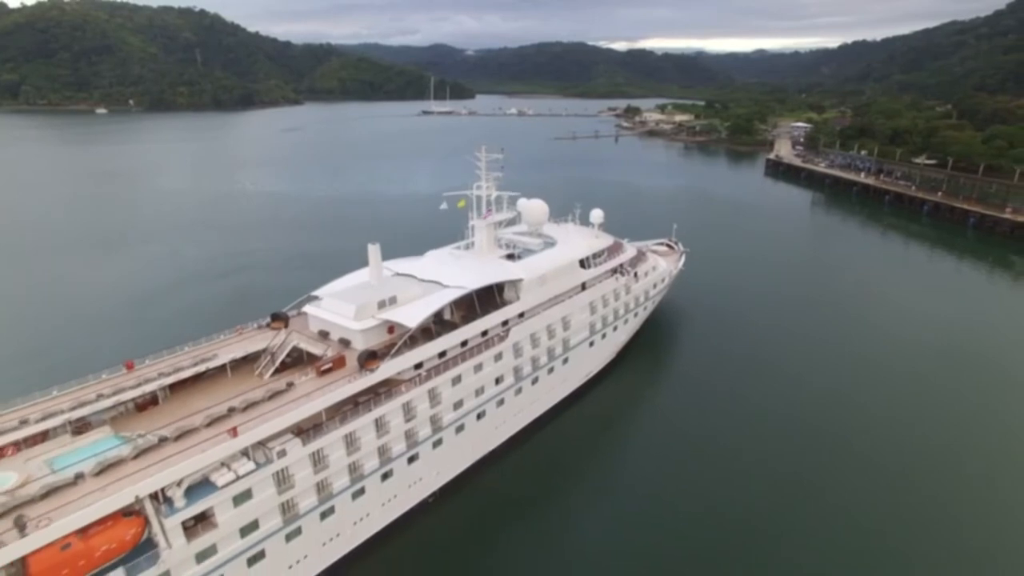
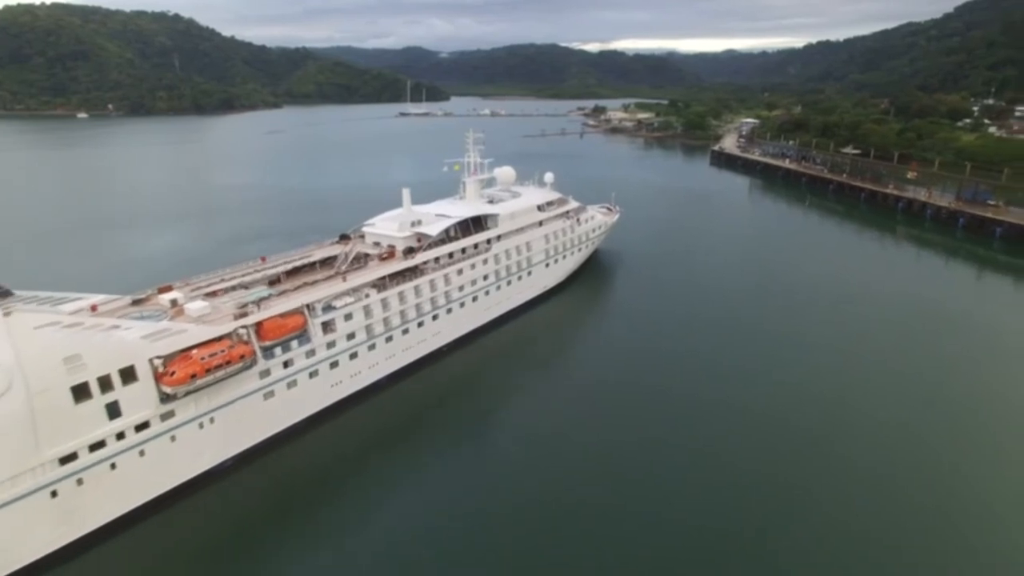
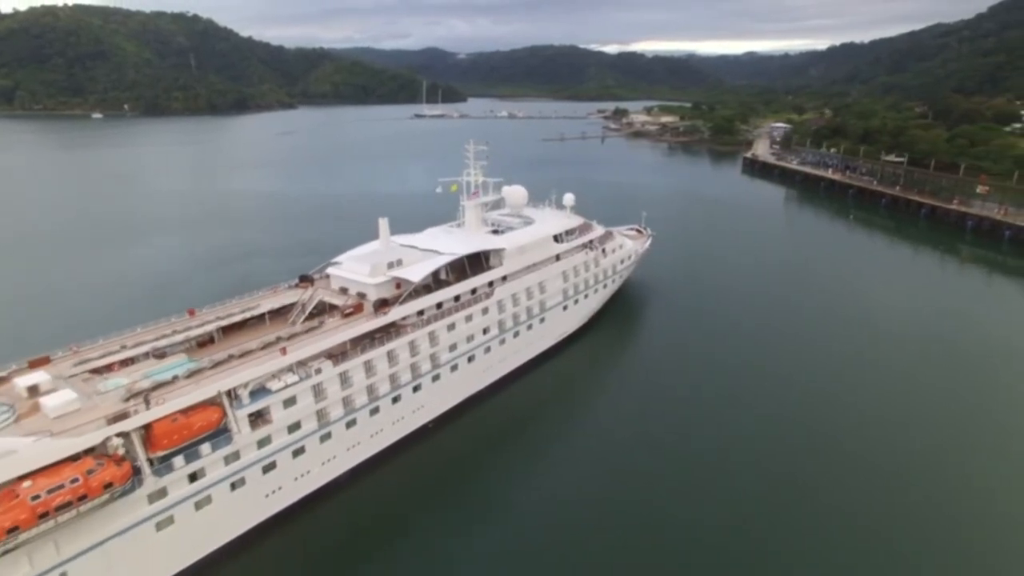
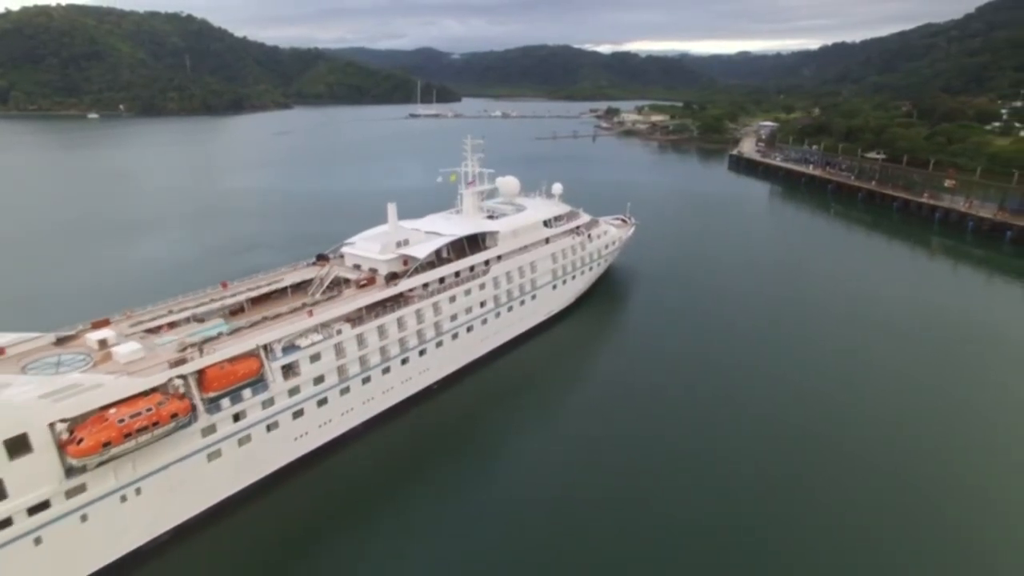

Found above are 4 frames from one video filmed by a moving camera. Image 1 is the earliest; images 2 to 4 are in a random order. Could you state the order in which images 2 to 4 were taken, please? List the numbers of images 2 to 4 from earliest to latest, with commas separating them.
3, 4, 2
